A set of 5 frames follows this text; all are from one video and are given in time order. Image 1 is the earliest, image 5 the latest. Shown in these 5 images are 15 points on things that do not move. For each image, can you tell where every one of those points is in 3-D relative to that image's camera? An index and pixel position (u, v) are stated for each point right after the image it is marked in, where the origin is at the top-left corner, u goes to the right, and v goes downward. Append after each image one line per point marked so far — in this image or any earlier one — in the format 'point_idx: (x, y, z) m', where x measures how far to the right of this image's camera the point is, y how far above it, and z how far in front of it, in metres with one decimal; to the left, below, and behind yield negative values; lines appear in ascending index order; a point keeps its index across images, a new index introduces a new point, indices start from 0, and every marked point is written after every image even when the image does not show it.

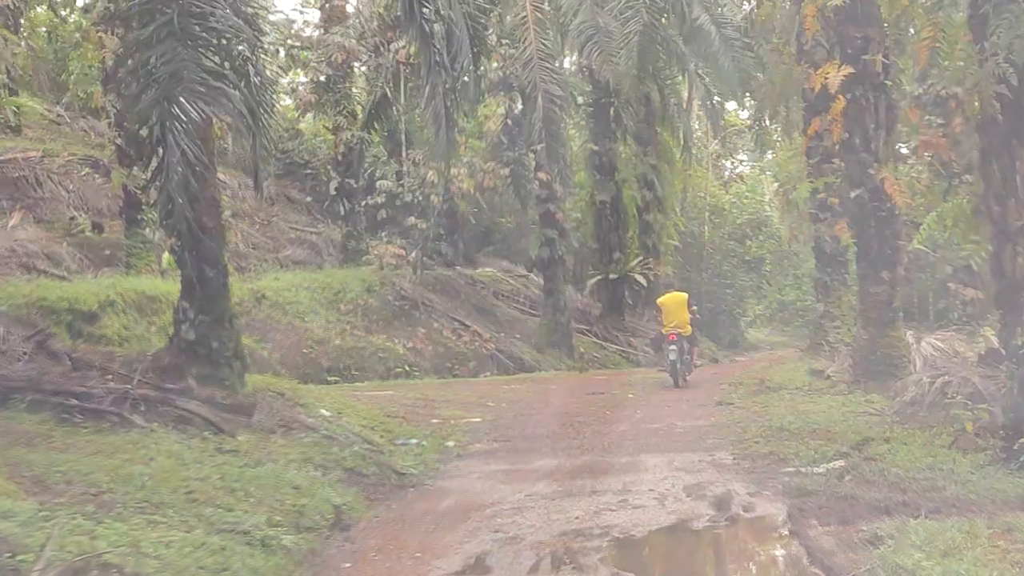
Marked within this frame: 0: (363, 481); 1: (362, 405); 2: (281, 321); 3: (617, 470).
0: (-0.7, -1.0, +6.6) m
1: (-1.1, -0.8, +9.3) m
2: (-2.3, -0.3, +13.2) m
3: (+0.5, -0.9, +6.9) m
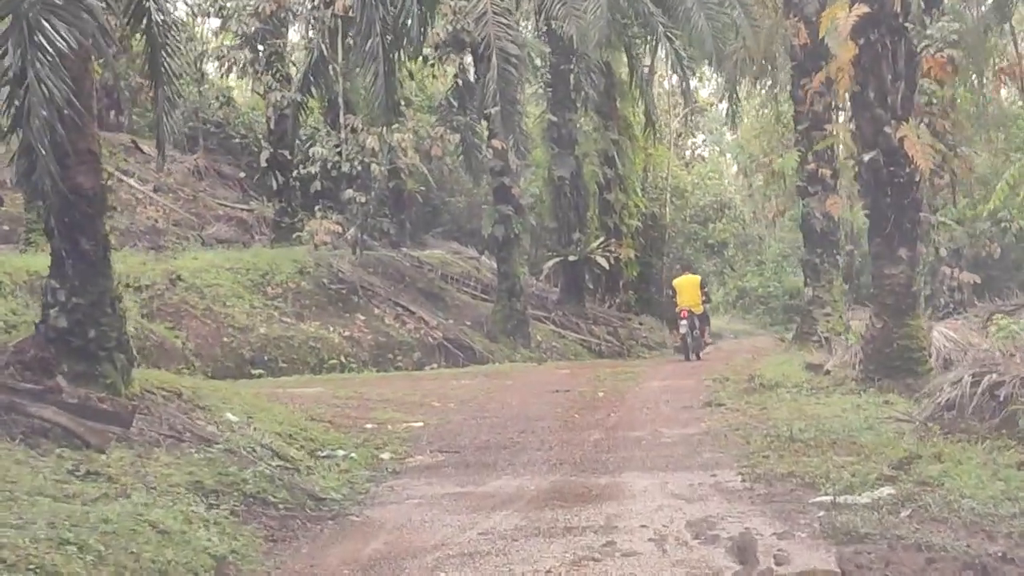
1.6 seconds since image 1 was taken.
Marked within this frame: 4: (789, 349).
0: (-0.9, -0.9, +5.1) m
1: (-1.3, -0.7, +7.8) m
2: (-2.7, -0.2, +11.6) m
3: (+0.3, -0.8, +5.4) m
4: (+2.4, -0.5, +11.7) m
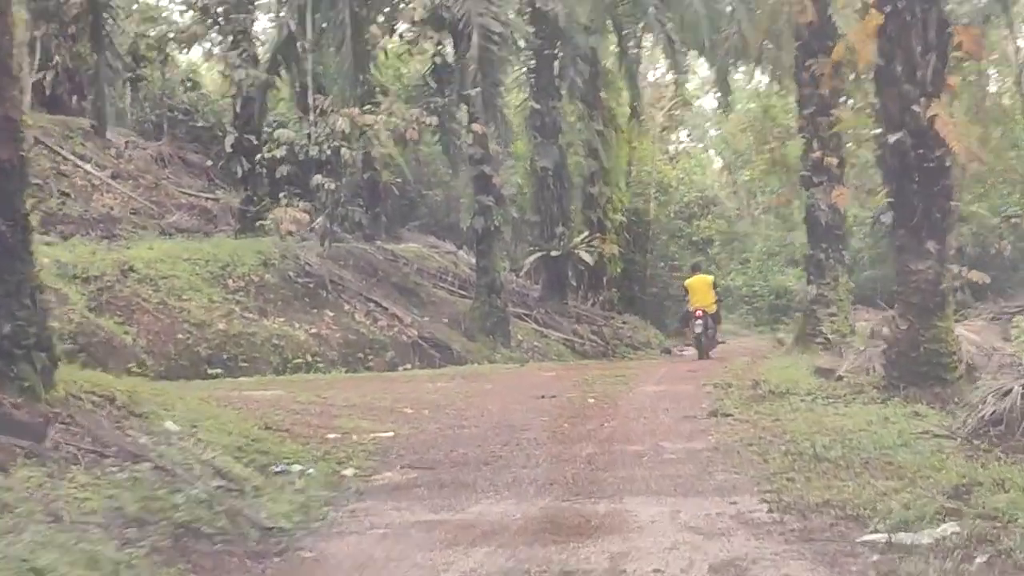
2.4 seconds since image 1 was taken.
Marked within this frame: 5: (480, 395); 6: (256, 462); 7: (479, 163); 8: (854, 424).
0: (-1.0, -0.8, +4.2) m
1: (-1.4, -0.6, +6.9) m
2: (-2.9, -0.1, +10.7) m
3: (+0.3, -0.8, +4.5) m
4: (+2.3, -0.5, +10.9) m
5: (-0.2, -0.7, +8.5) m
6: (-1.1, -0.8, +5.9) m
7: (-0.3, +1.2, +13.0) m
8: (+1.6, -0.6, +6.4) m
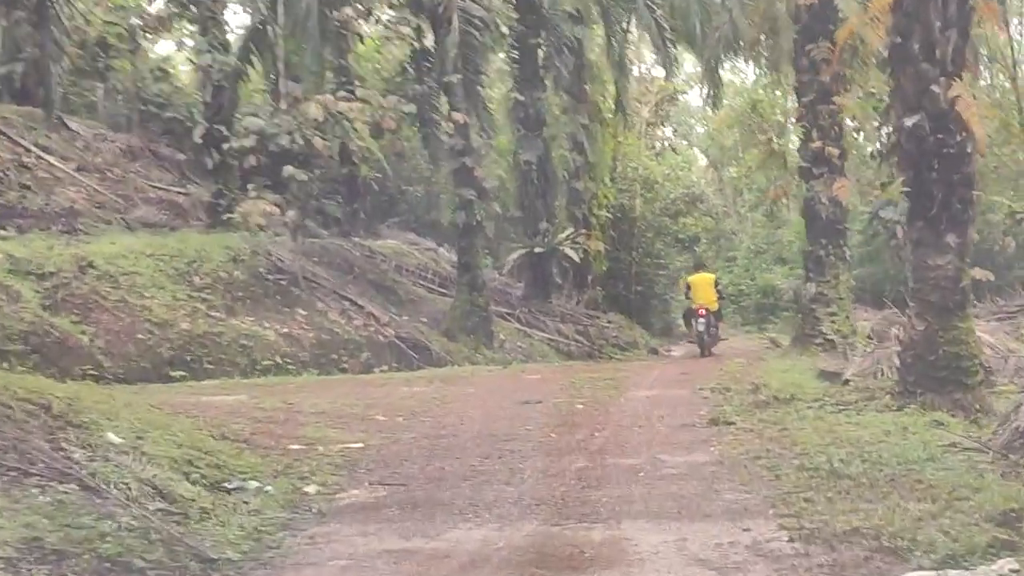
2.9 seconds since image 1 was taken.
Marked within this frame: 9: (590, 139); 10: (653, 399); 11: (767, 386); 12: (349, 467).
0: (-1.0, -0.8, +3.6) m
1: (-1.5, -0.6, +6.2) m
2: (-3.0, -0.1, +10.0) m
3: (+0.2, -0.8, +3.9) m
4: (+2.1, -0.5, +10.3) m
5: (-0.3, -0.7, +7.9) m
6: (-1.2, -0.7, +5.3) m
7: (-0.5, +1.2, +12.3) m
8: (+1.6, -0.6, +5.8) m
9: (+0.9, +1.8, +15.7) m
10: (+0.8, -0.6, +7.7) m
11: (+1.5, -0.6, +7.9) m
12: (-0.7, -0.8, +5.8) m
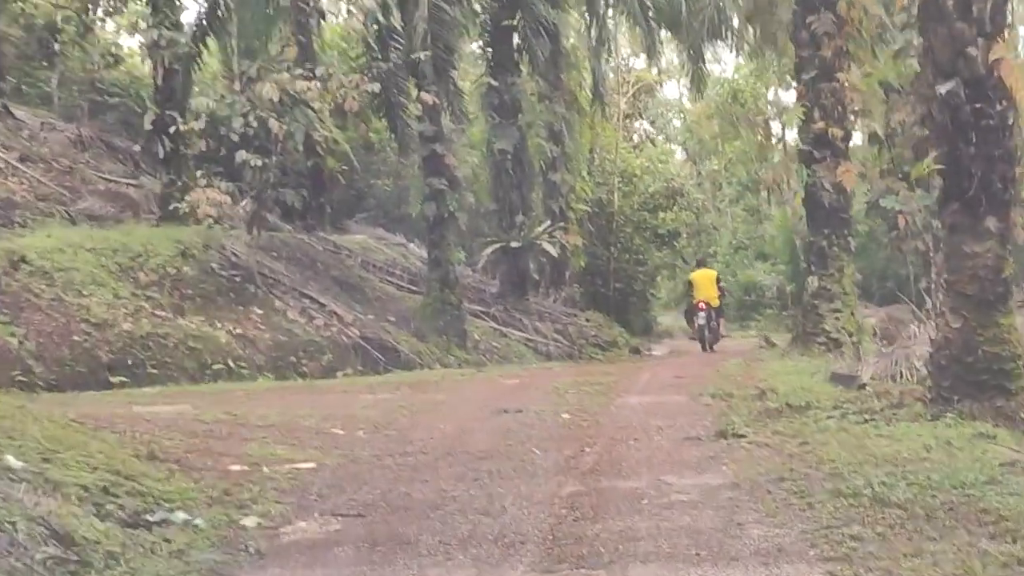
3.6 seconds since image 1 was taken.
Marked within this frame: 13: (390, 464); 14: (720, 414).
0: (-1.1, -0.8, +2.7) m
1: (-1.6, -0.6, +5.3) m
2: (-3.2, -0.1, +9.1) m
3: (+0.2, -0.8, +3.0) m
4: (+1.9, -0.5, +9.5) m
5: (-0.4, -0.6, +7.0) m
6: (-1.3, -0.7, +4.4) m
7: (-0.7, +1.3, +11.5) m
8: (+1.5, -0.6, +4.9) m
9: (+0.6, +1.8, +14.8) m
10: (+0.7, -0.6, +6.8) m
11: (+1.4, -0.5, +7.0) m
12: (-0.8, -0.7, +4.9) m
13: (-0.5, -0.7, +5.5) m
14: (+1.0, -0.6, +6.6) m
